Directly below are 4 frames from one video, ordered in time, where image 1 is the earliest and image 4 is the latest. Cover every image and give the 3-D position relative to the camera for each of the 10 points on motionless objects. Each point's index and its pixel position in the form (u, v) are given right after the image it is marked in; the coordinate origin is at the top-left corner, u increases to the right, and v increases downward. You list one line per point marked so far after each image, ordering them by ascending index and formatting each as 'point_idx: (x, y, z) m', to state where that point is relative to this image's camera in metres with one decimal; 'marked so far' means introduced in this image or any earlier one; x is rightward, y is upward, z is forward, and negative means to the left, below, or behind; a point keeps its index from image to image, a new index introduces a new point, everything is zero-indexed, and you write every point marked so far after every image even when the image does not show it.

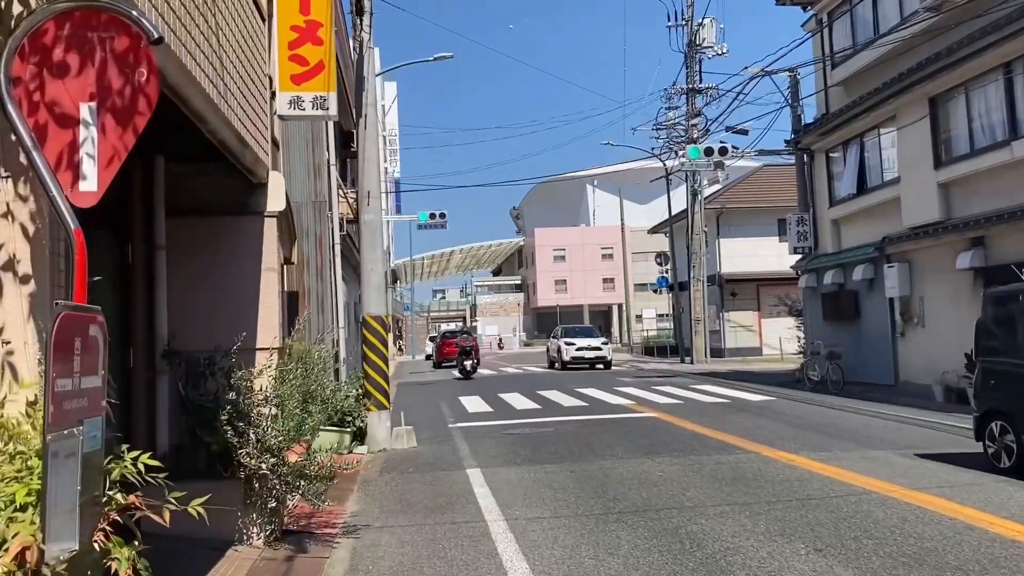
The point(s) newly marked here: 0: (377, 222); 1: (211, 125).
0: (-1.8, +0.9, +11.8) m
1: (-1.8, +1.0, +5.2) m
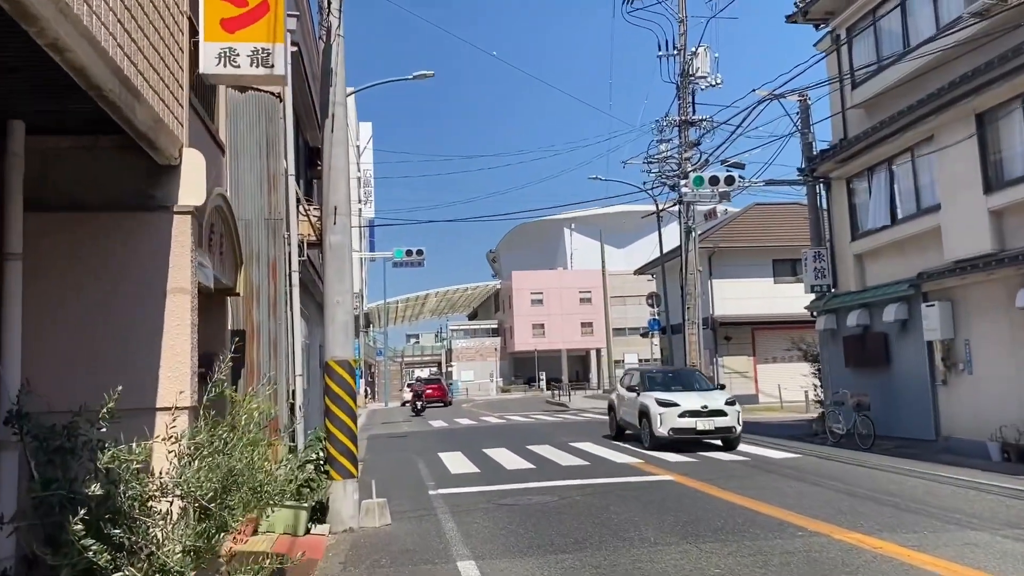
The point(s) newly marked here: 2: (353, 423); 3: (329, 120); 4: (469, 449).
0: (-1.8, +0.5, +9.6) m
1: (-1.6, +0.9, +3.1) m
2: (-1.7, -1.5, +9.6) m
3: (-2.0, +1.9, +9.8) m
4: (-0.9, -3.5, +19.1) m
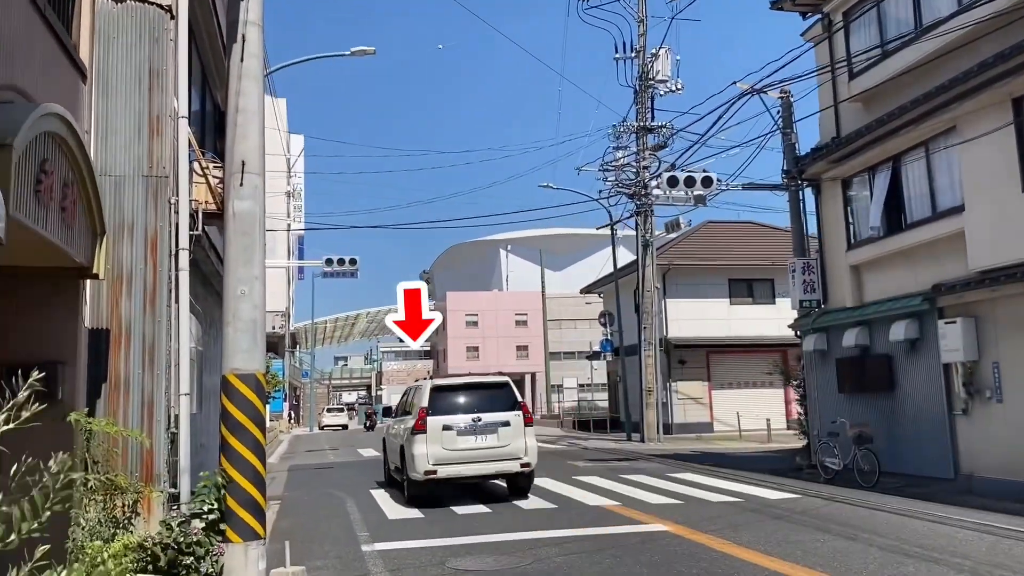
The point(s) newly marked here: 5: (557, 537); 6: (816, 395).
0: (-2.0, +0.6, +7.0) m
1: (-1.3, +1.2, +0.5) m
2: (-2.0, -1.4, +6.9) m
3: (-2.2, +2.0, +7.2) m
4: (-2.0, -3.6, +16.4) m
5: (+0.5, -2.7, +9.6) m
6: (+5.6, -2.0, +16.4) m
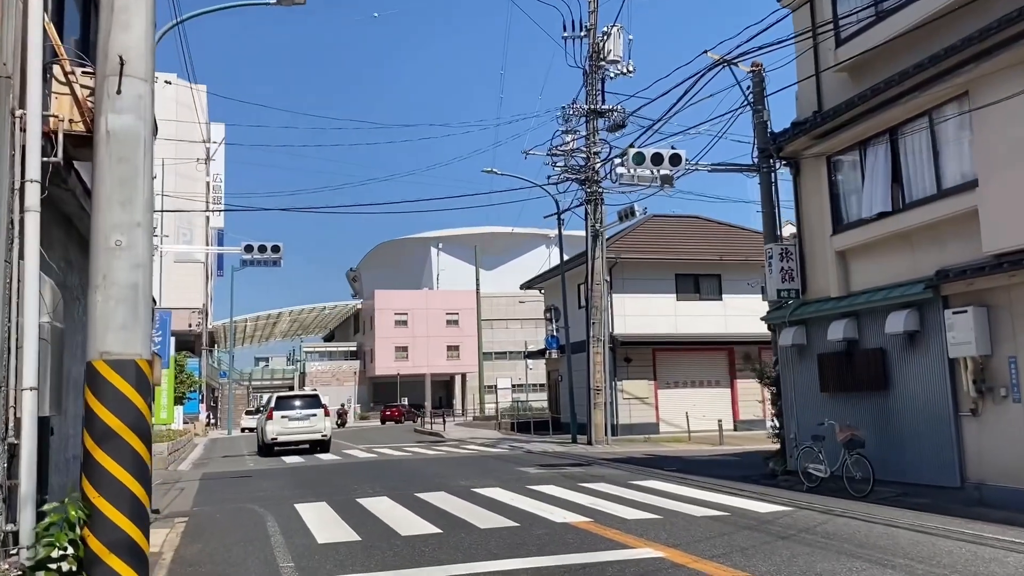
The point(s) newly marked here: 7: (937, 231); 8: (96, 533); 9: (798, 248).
0: (-2.1, +0.9, +5.0) m
1: (-0.8, +1.4, -1.4) m
2: (-2.0, -1.1, +4.9) m
3: (-2.3, +2.3, +5.2) m
4: (-2.8, -3.4, +14.4) m
5: (+0.2, -2.5, +7.8) m
6: (+4.7, -1.8, +14.9) m
7: (+5.8, +0.8, +12.0) m
8: (-2.2, -1.3, +4.7) m
9: (+4.8, +0.7, +14.8) m
